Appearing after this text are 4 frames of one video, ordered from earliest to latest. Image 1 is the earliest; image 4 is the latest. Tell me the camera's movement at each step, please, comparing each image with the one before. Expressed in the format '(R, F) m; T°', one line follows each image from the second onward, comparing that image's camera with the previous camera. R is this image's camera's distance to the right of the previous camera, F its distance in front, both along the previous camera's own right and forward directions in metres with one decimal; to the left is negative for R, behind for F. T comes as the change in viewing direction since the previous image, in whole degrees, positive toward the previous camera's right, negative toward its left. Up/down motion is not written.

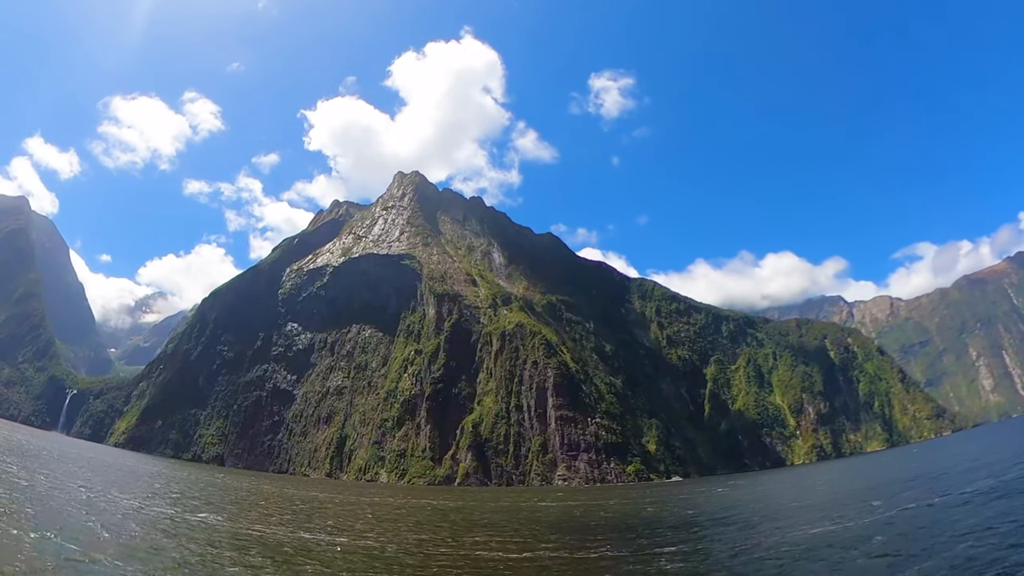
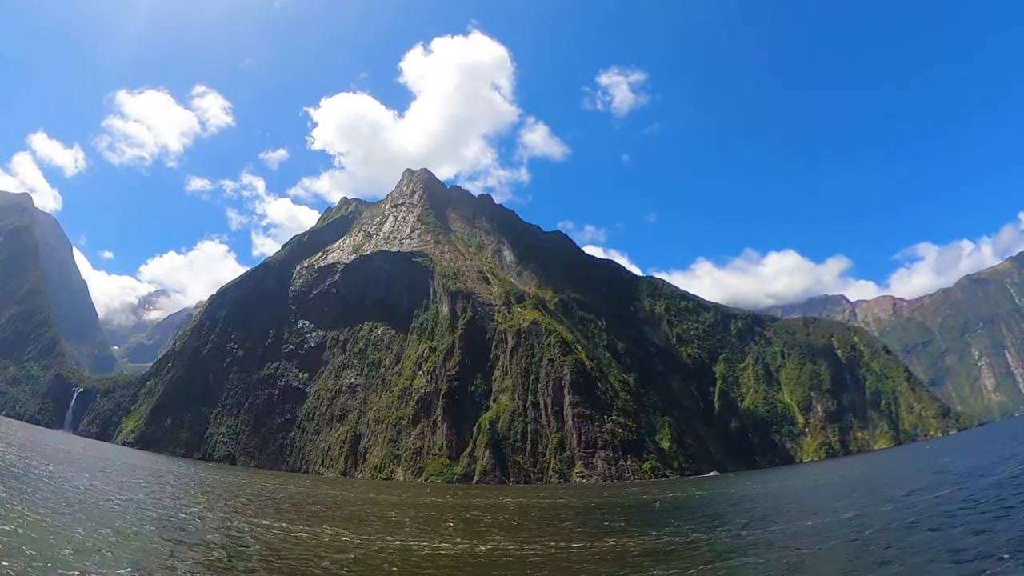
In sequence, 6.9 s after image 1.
(-6.5, +0.7) m; +1°
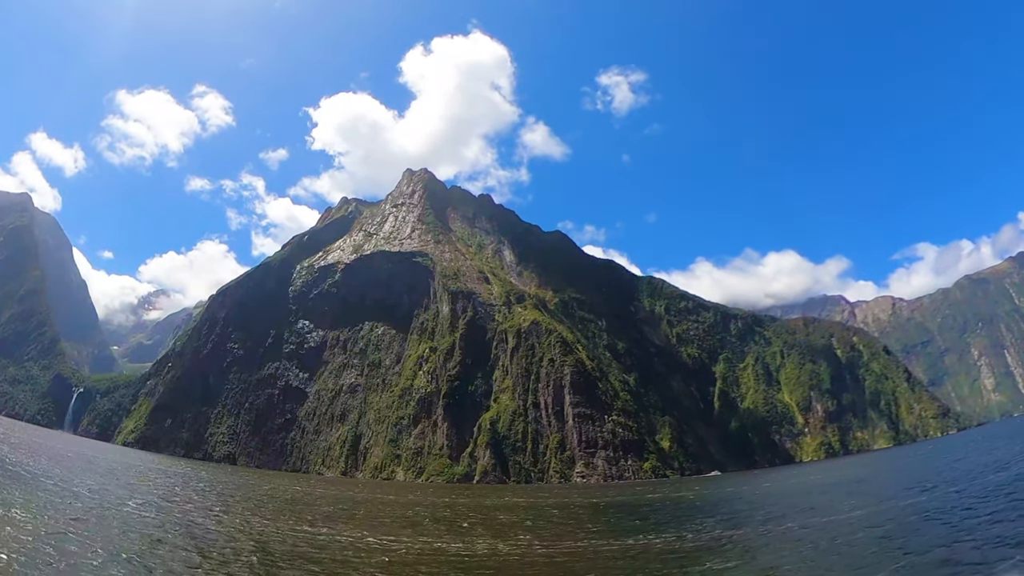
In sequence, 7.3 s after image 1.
(-0.4, -0.1) m; 0°
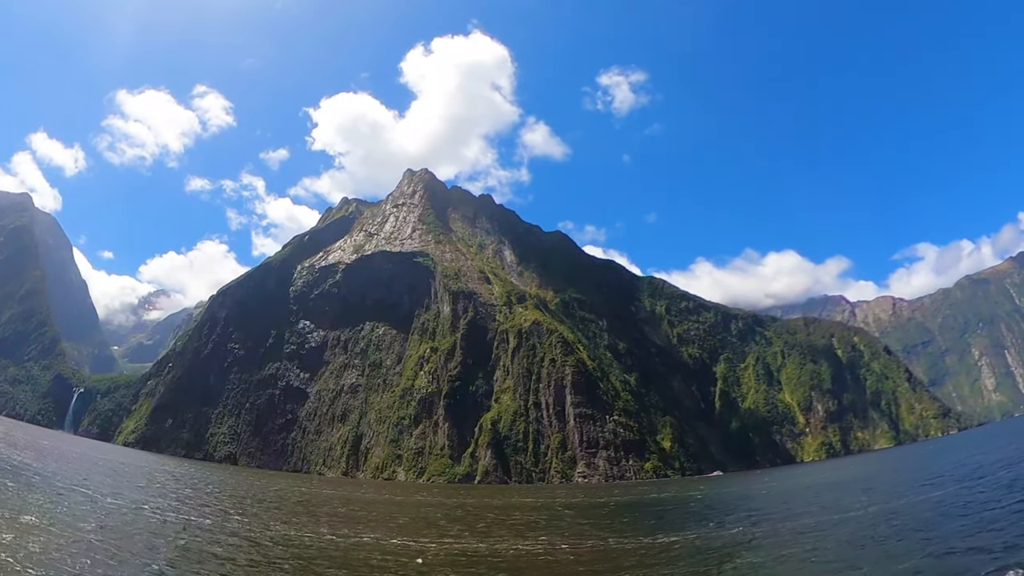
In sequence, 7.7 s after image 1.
(-0.4, +0.1) m; 0°
